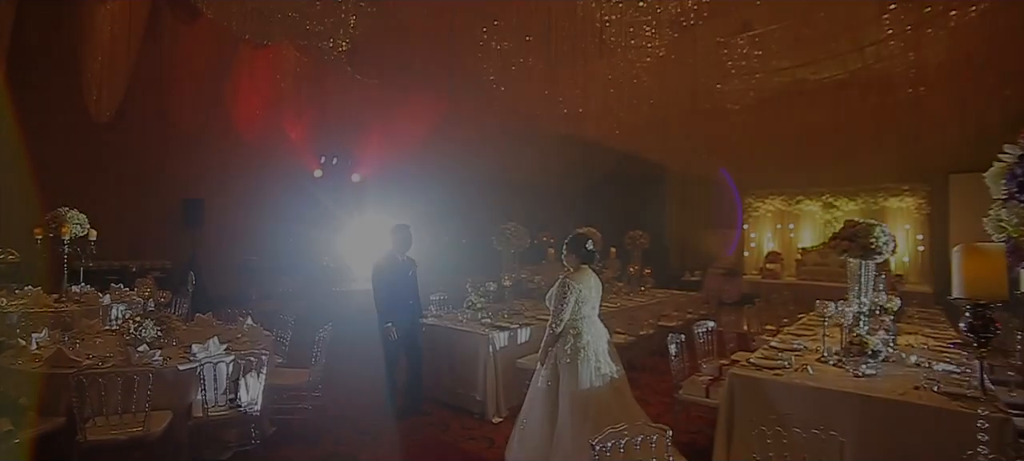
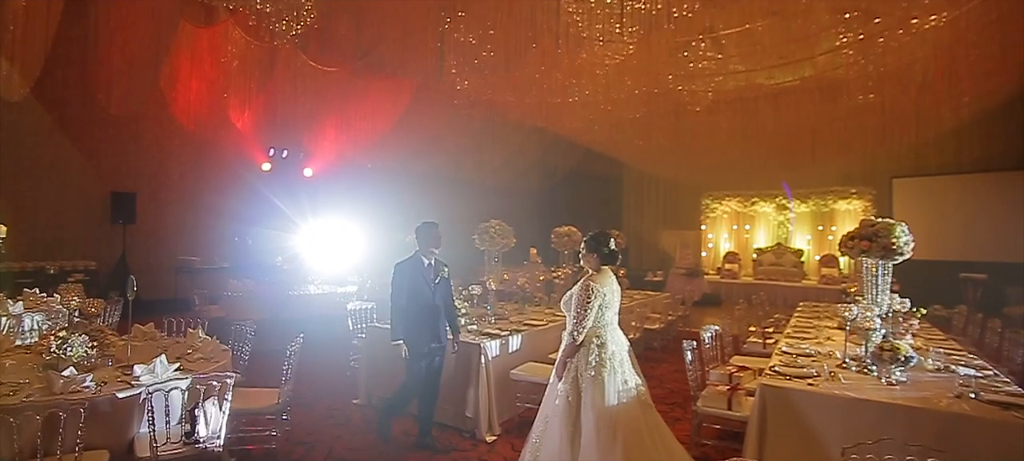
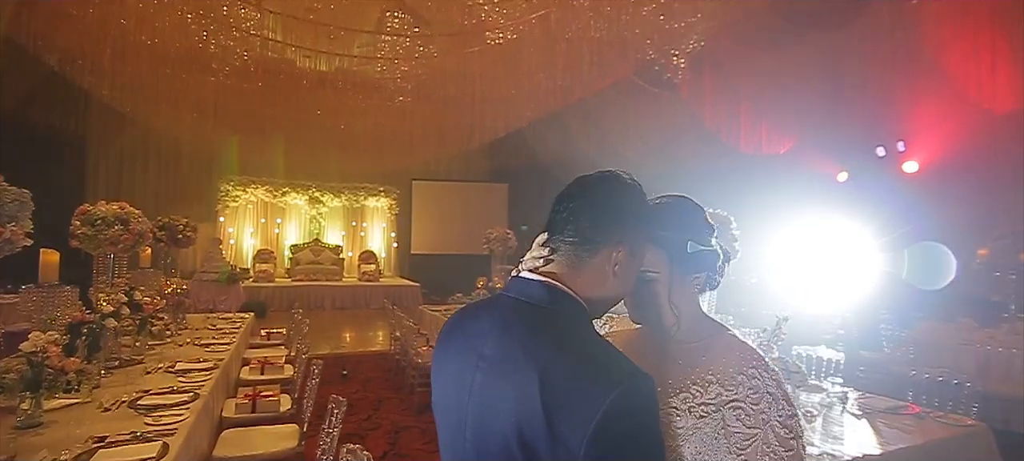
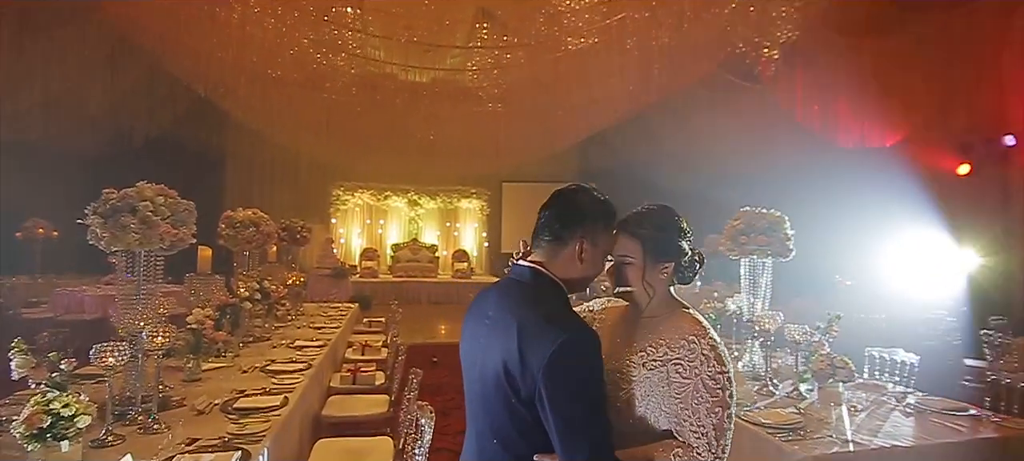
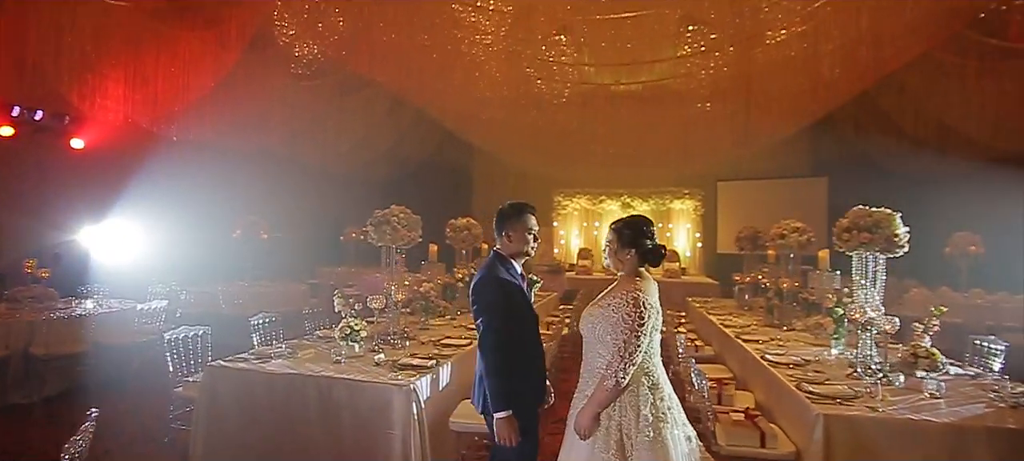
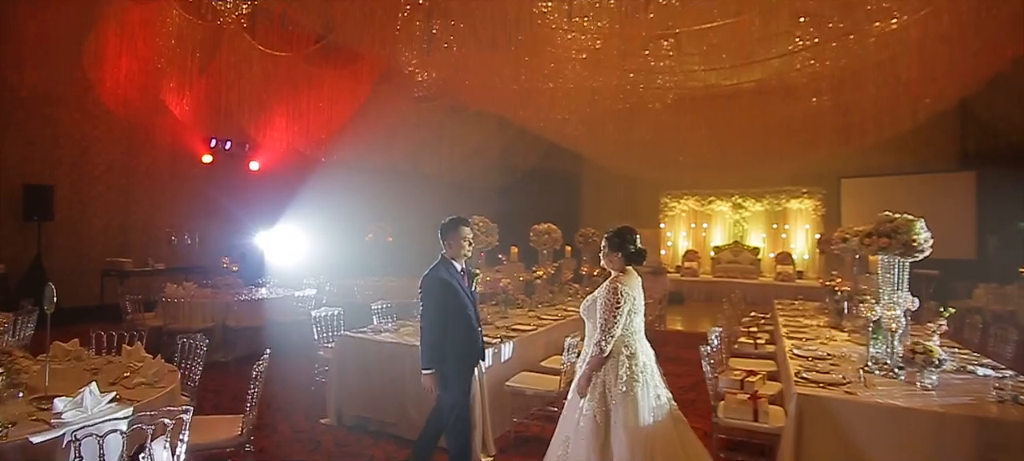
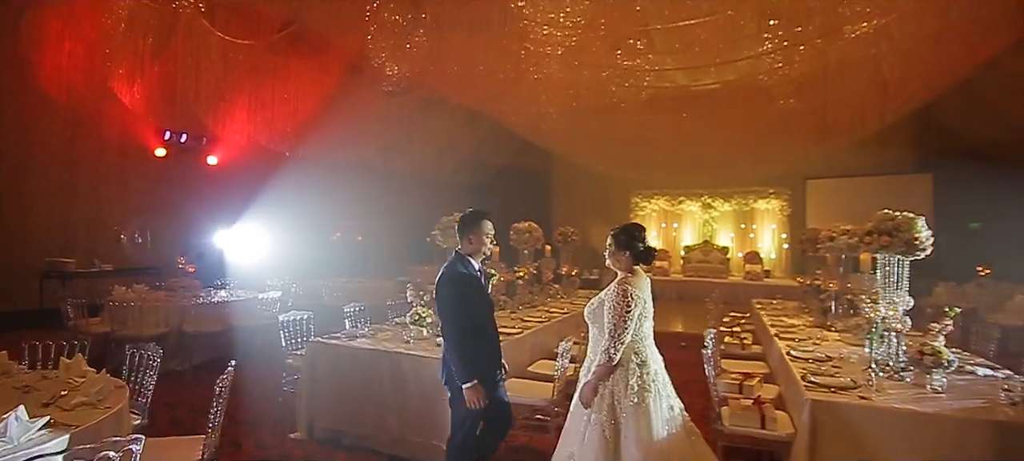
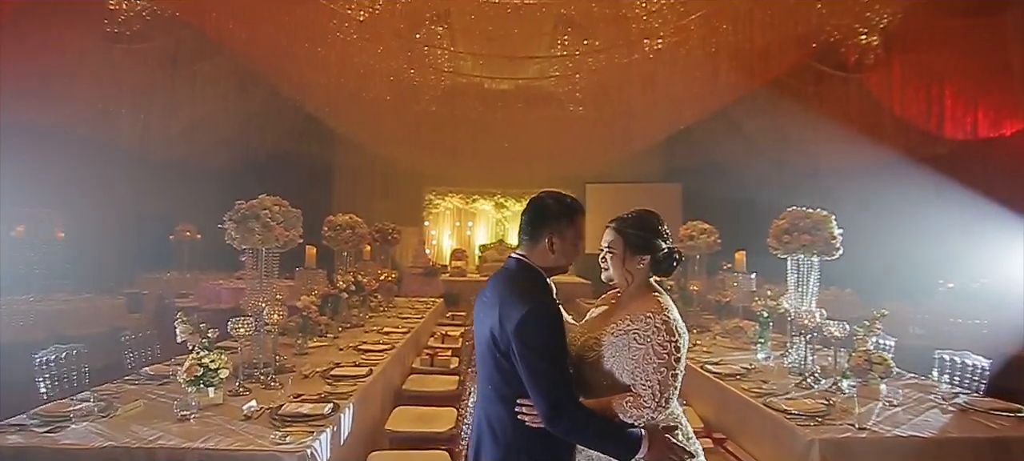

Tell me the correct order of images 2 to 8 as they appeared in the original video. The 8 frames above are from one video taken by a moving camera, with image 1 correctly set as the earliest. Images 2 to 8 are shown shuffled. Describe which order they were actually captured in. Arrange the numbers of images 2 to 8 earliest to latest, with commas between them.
2, 6, 7, 5, 8, 4, 3
